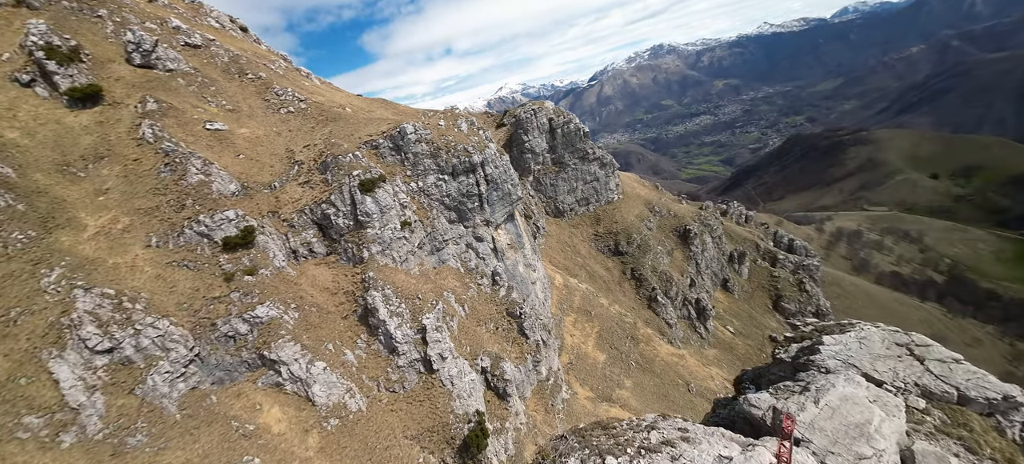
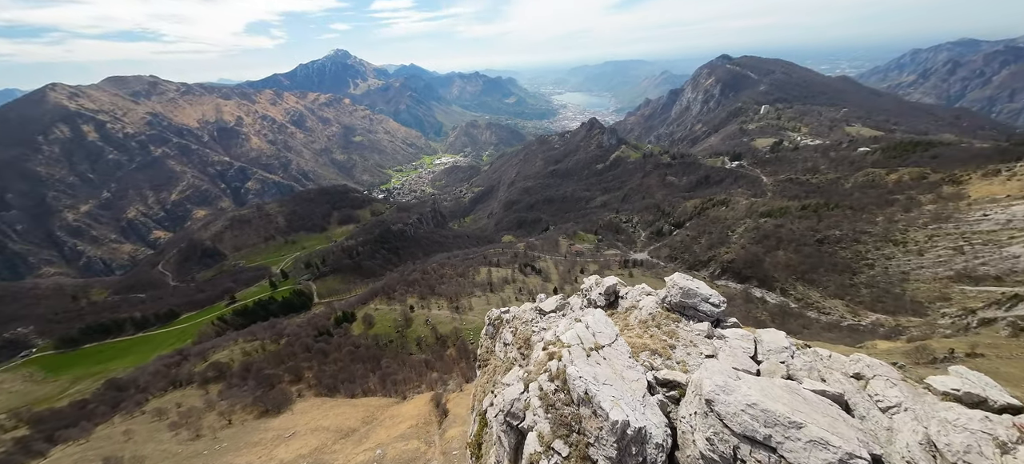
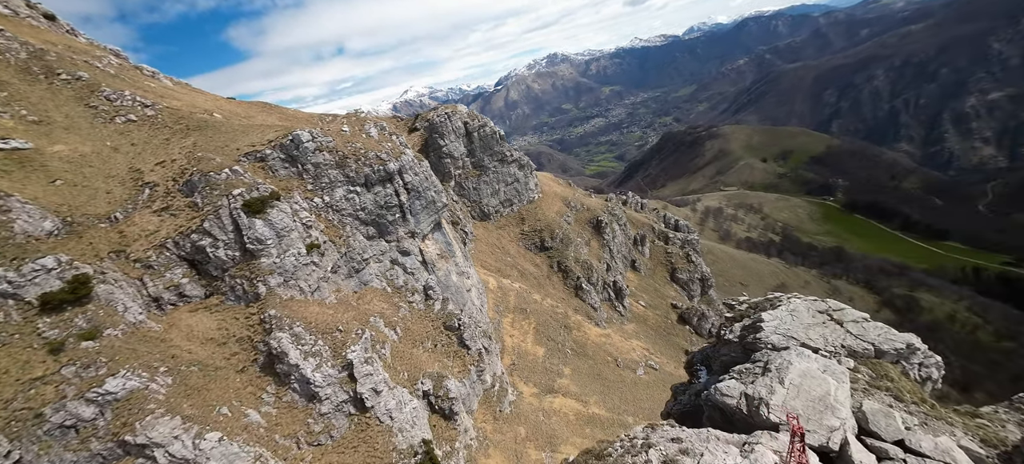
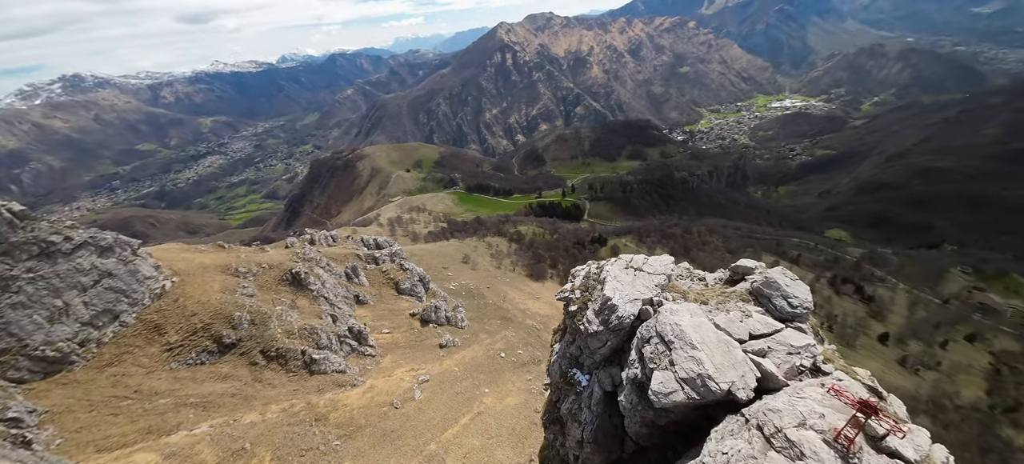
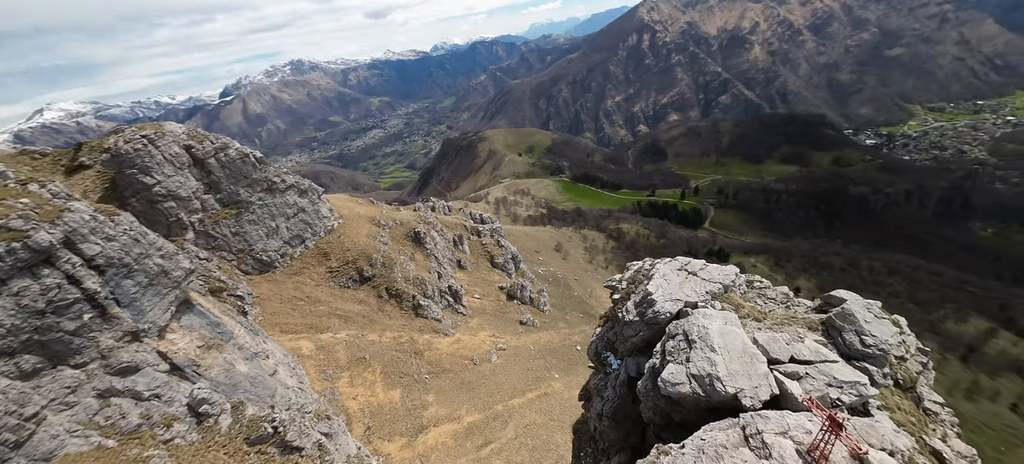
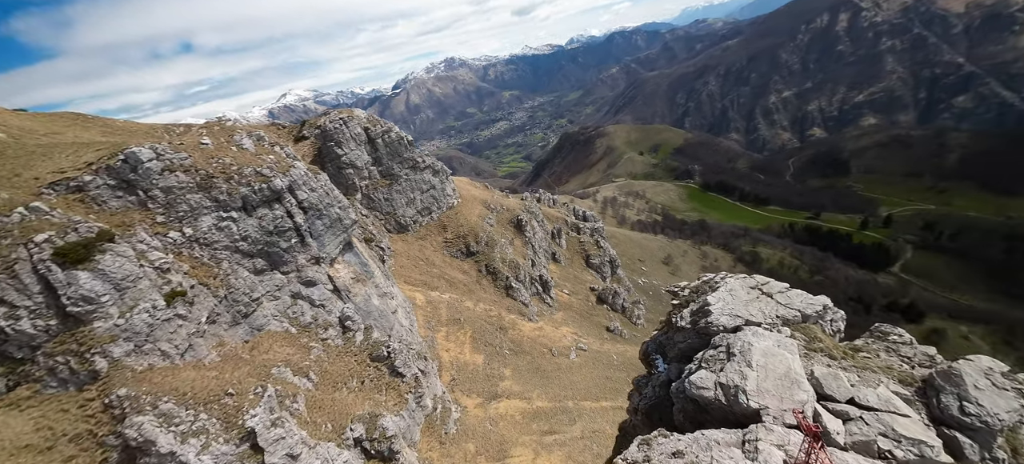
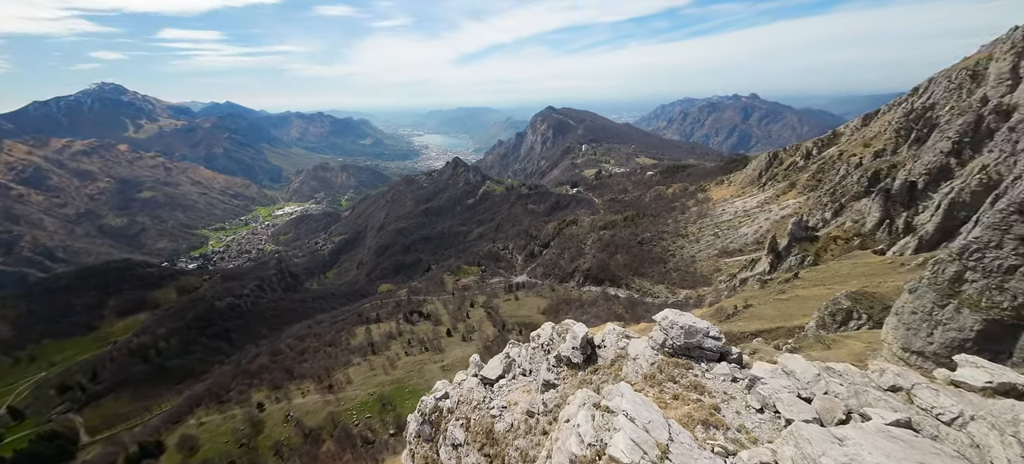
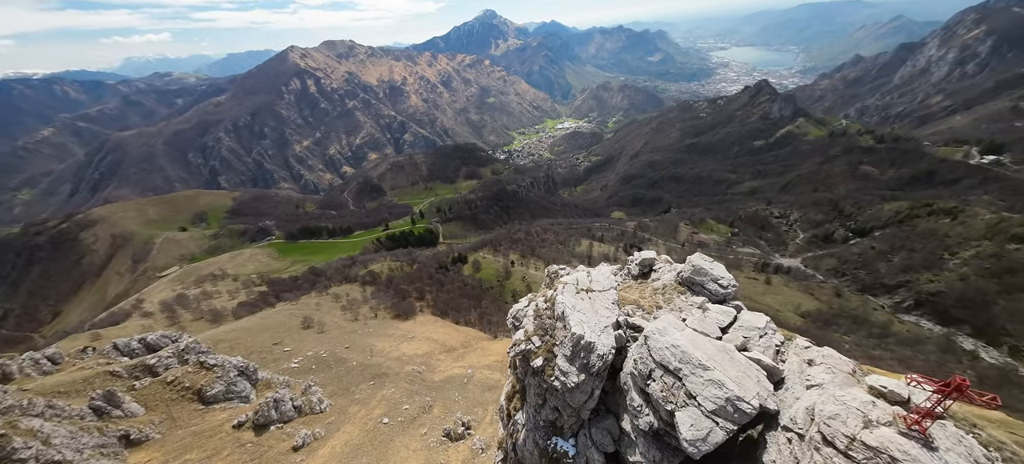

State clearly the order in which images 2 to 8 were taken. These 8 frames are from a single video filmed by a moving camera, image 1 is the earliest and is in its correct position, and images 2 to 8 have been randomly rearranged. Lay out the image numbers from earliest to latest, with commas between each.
3, 6, 5, 4, 8, 2, 7
